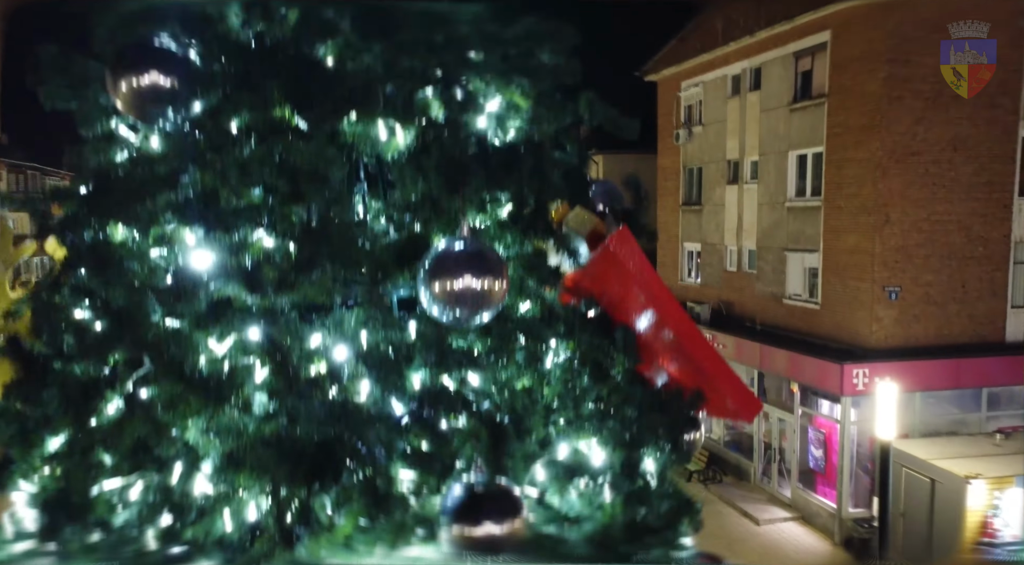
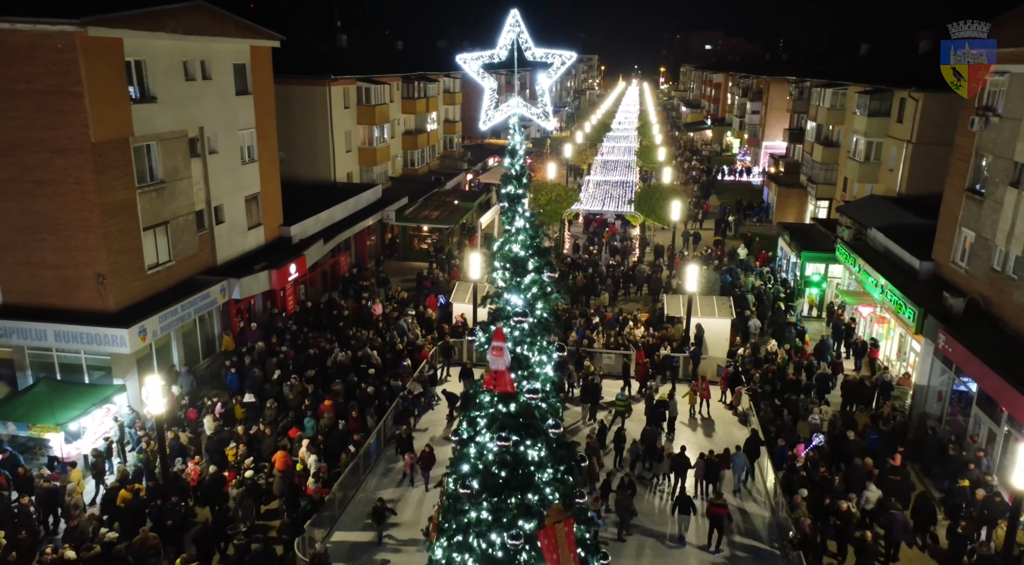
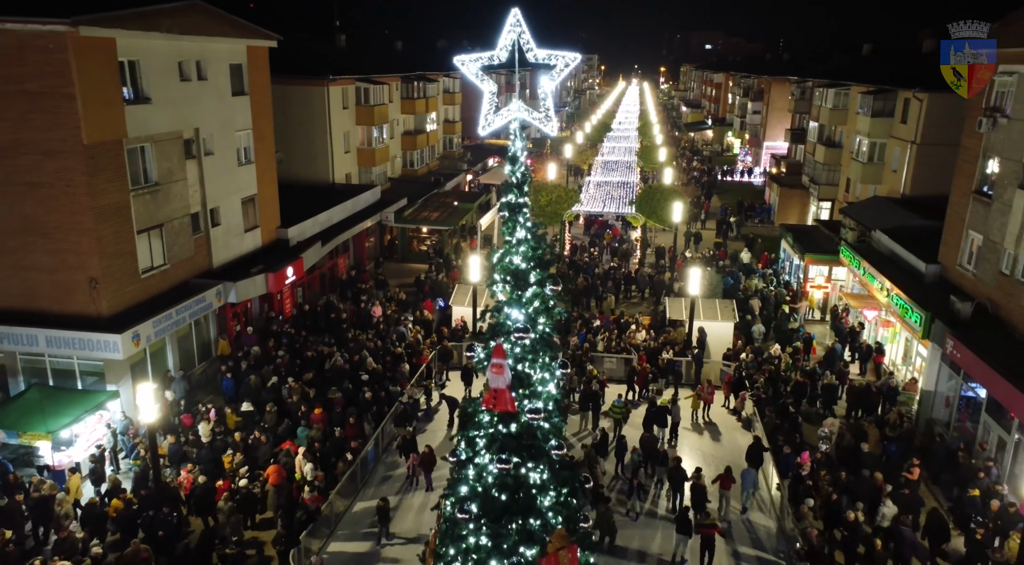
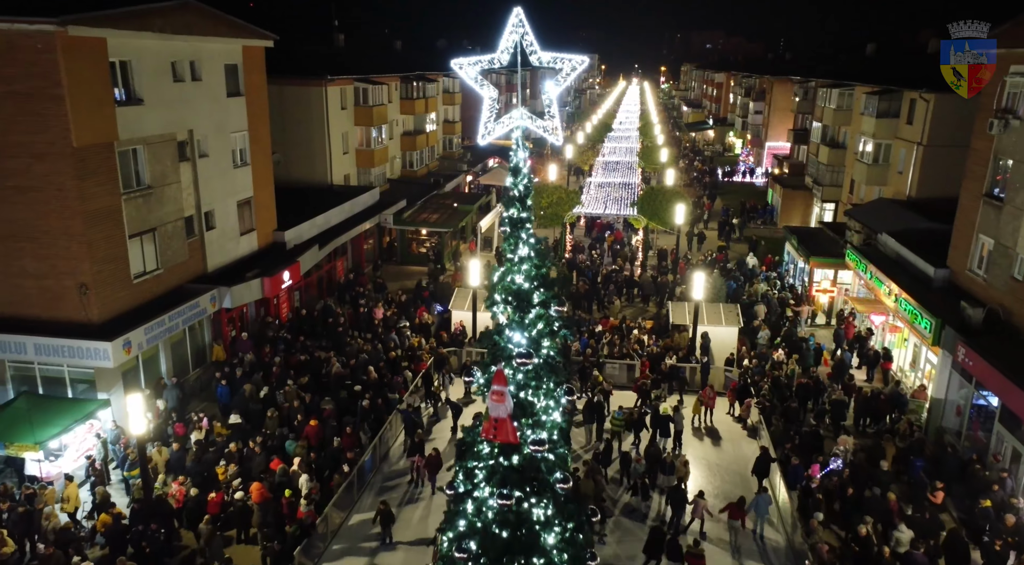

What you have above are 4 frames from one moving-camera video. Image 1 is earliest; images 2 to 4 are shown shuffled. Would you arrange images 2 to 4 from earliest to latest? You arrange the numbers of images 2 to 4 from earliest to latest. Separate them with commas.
4, 3, 2
